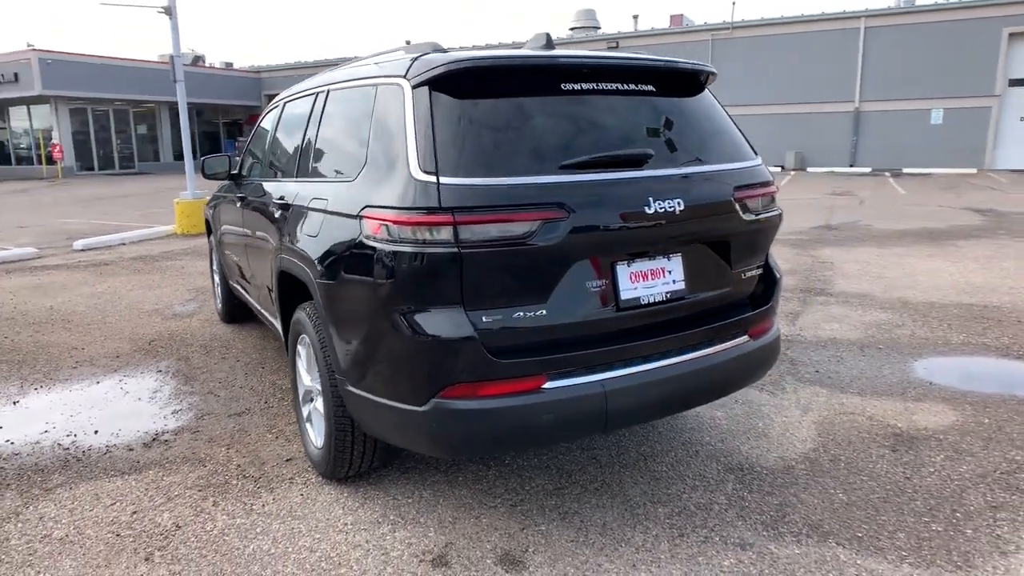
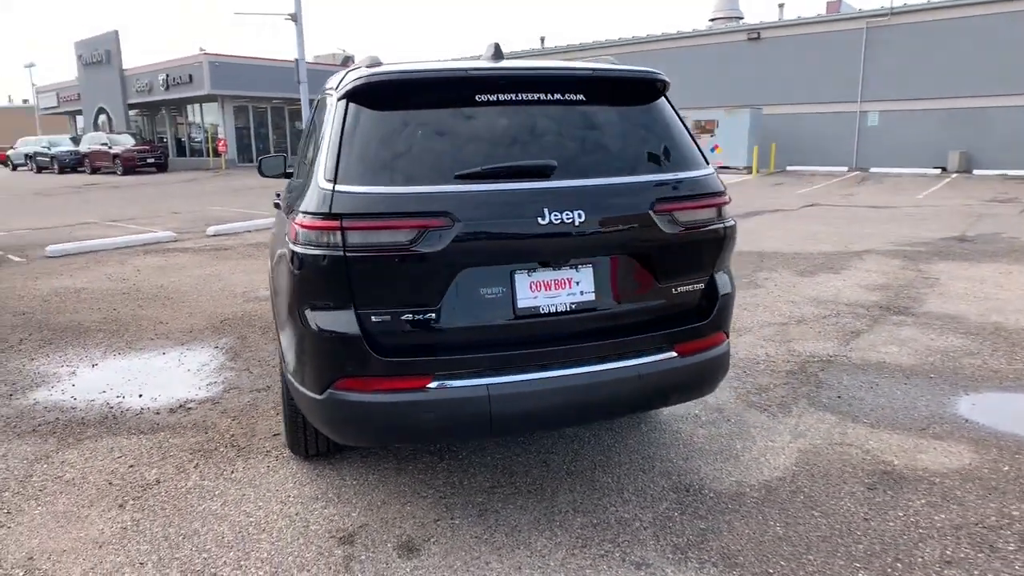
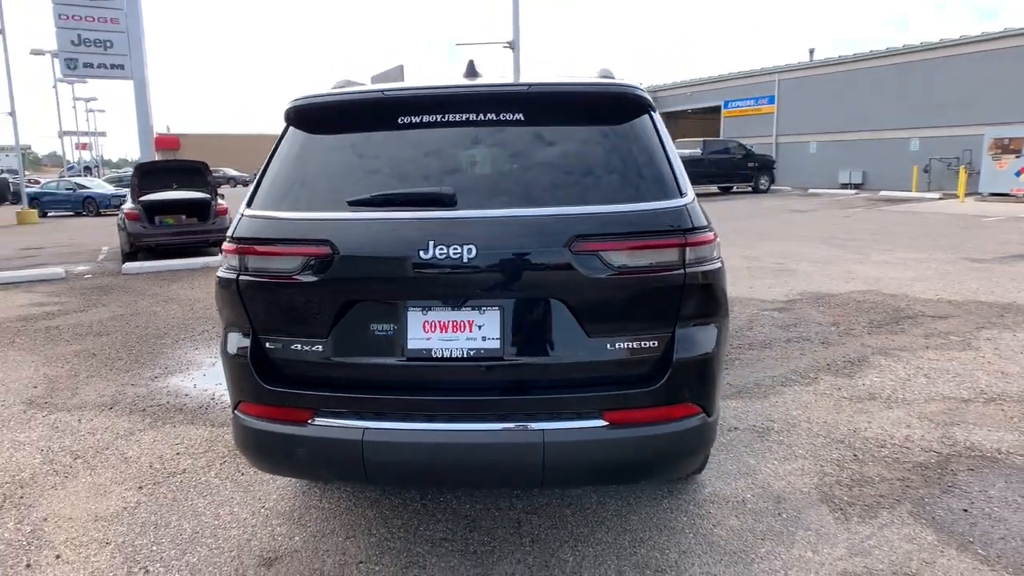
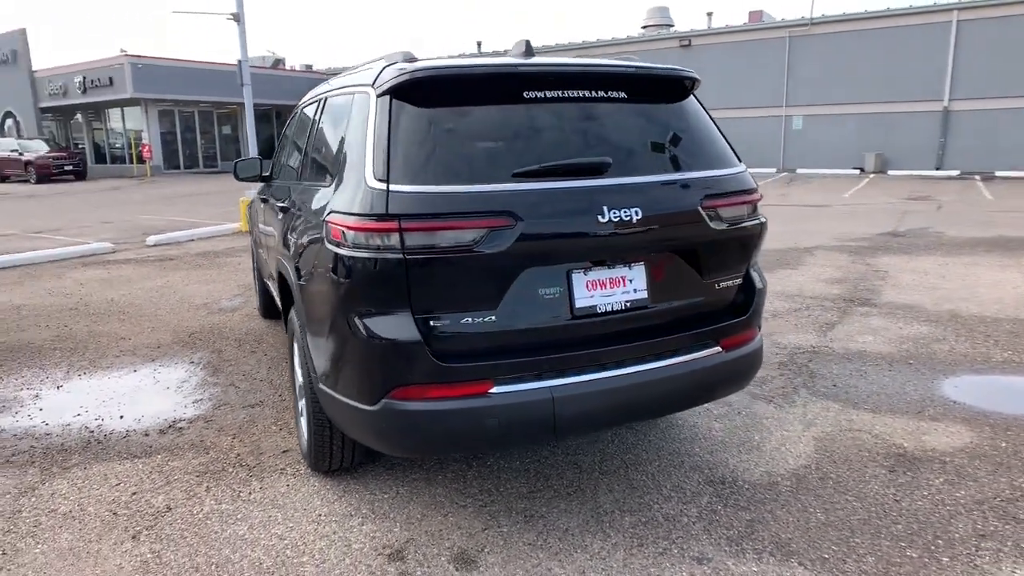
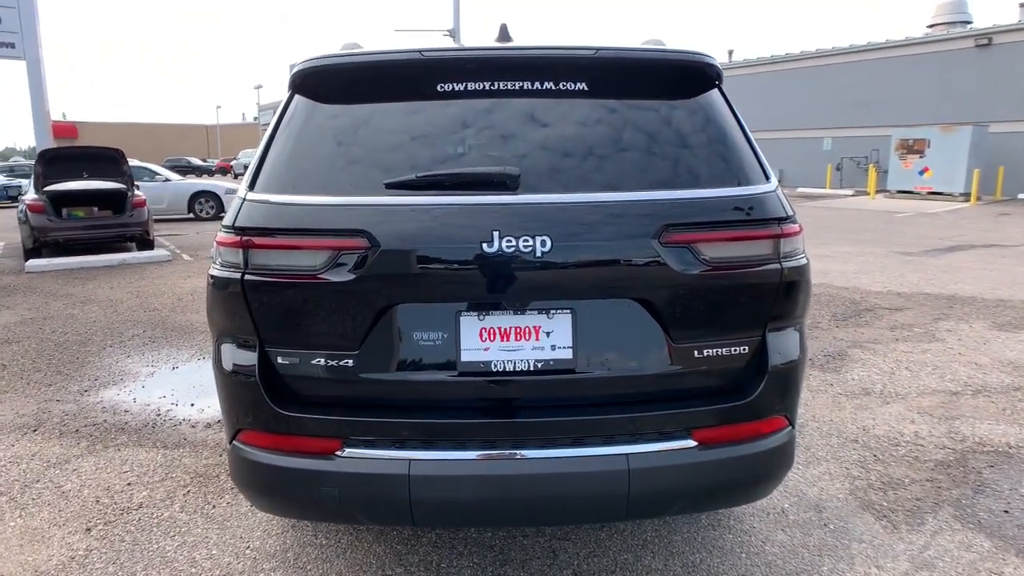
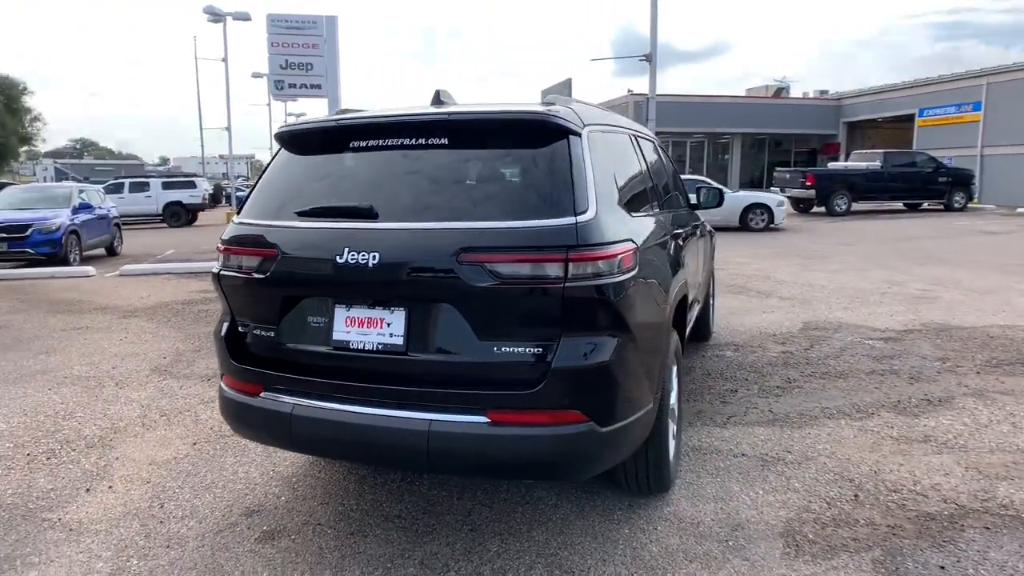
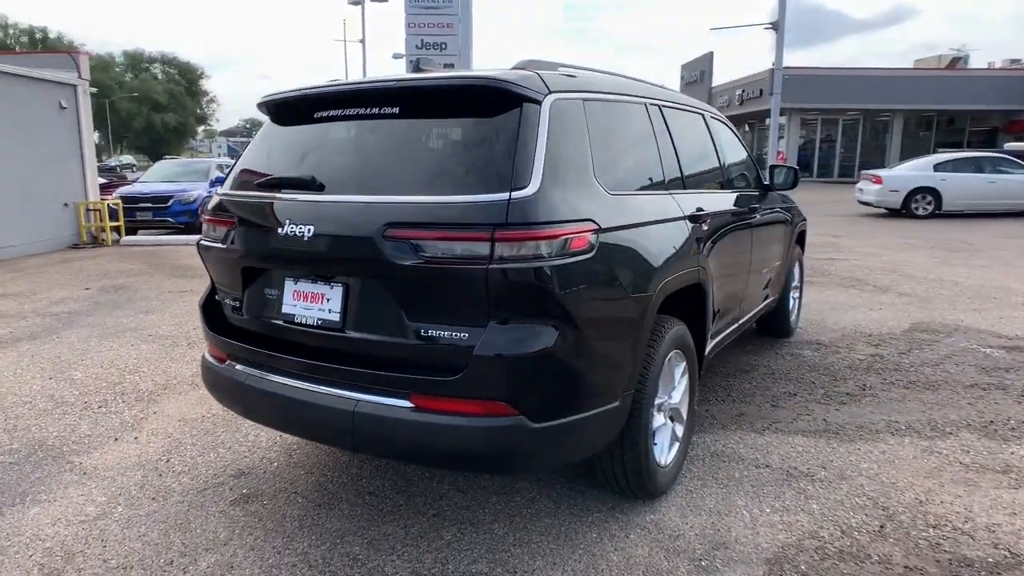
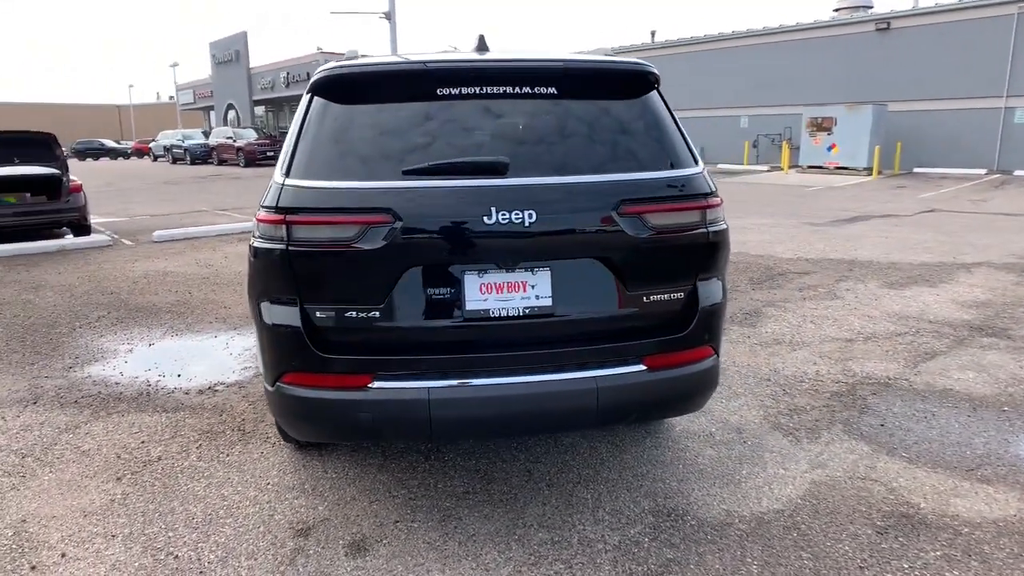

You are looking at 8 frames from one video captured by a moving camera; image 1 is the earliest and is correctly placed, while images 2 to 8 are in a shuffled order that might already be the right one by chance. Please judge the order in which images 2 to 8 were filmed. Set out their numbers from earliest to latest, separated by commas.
4, 2, 8, 5, 3, 6, 7
